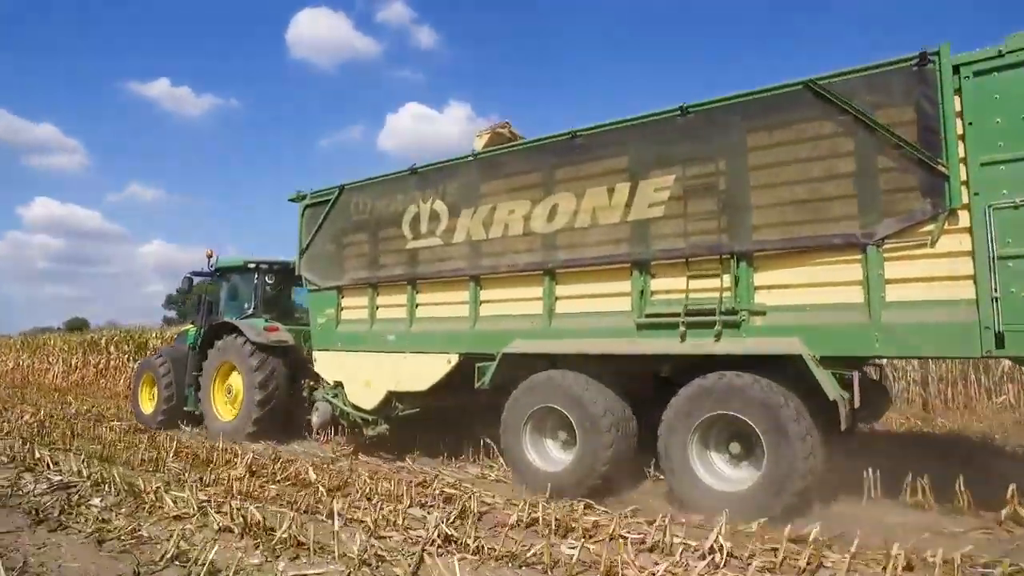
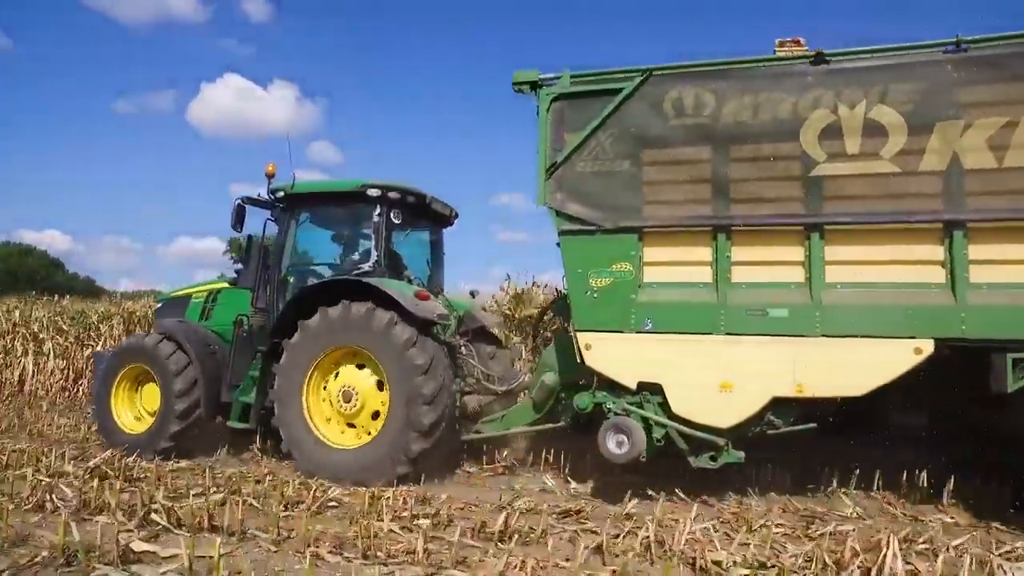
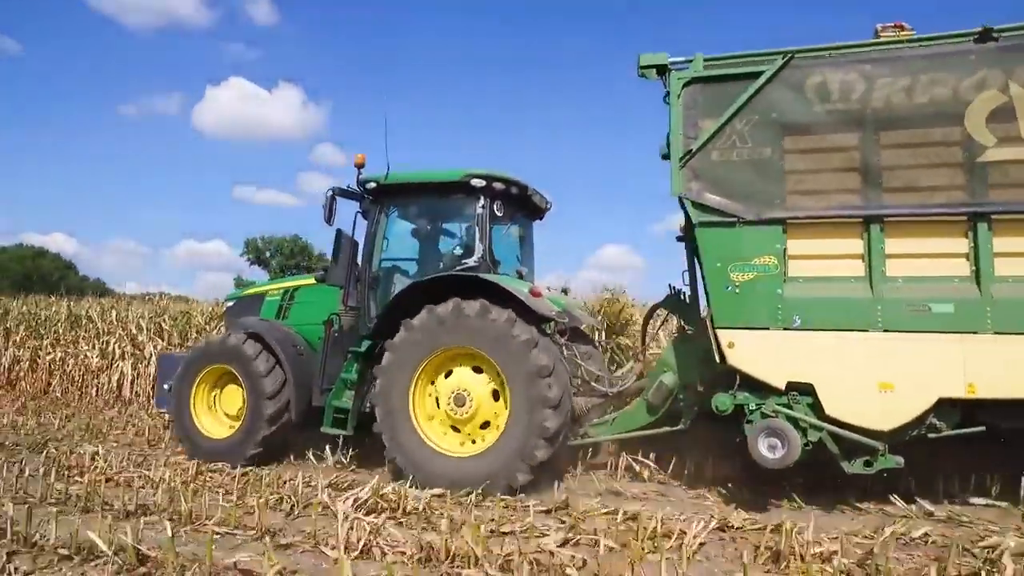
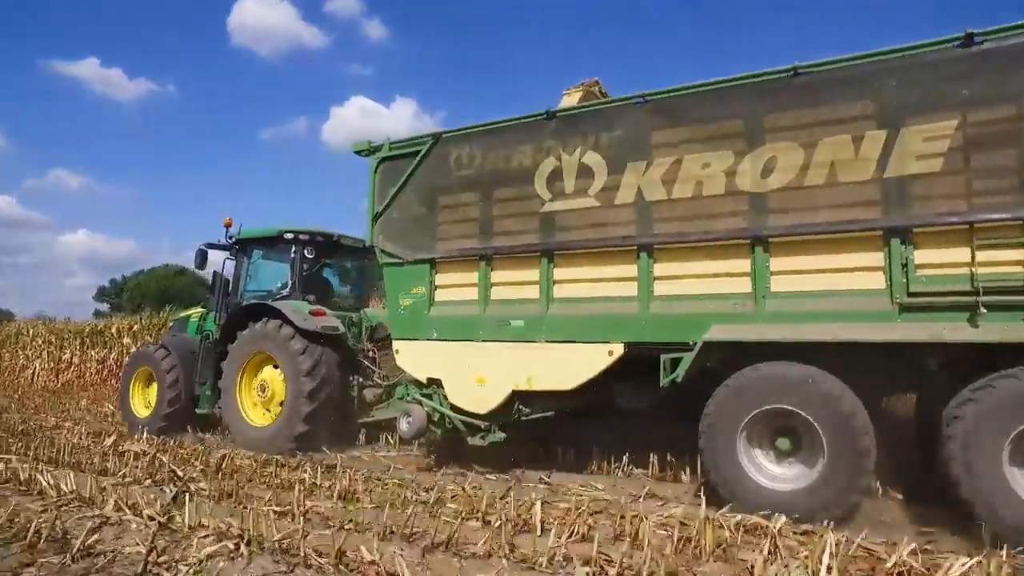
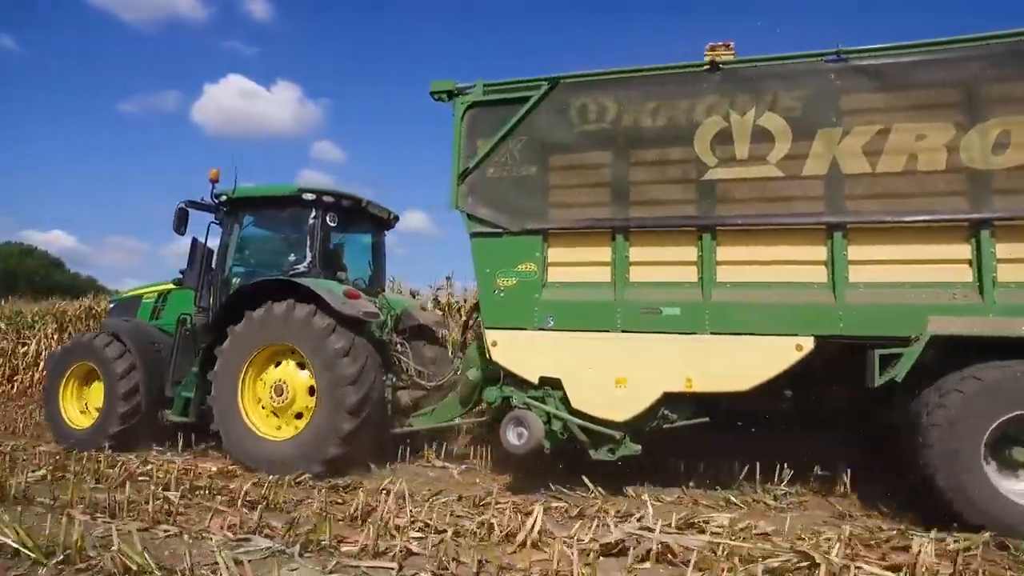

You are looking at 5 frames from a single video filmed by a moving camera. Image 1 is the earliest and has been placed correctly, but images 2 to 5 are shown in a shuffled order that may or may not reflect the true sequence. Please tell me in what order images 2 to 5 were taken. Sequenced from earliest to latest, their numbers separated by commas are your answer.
4, 5, 2, 3
